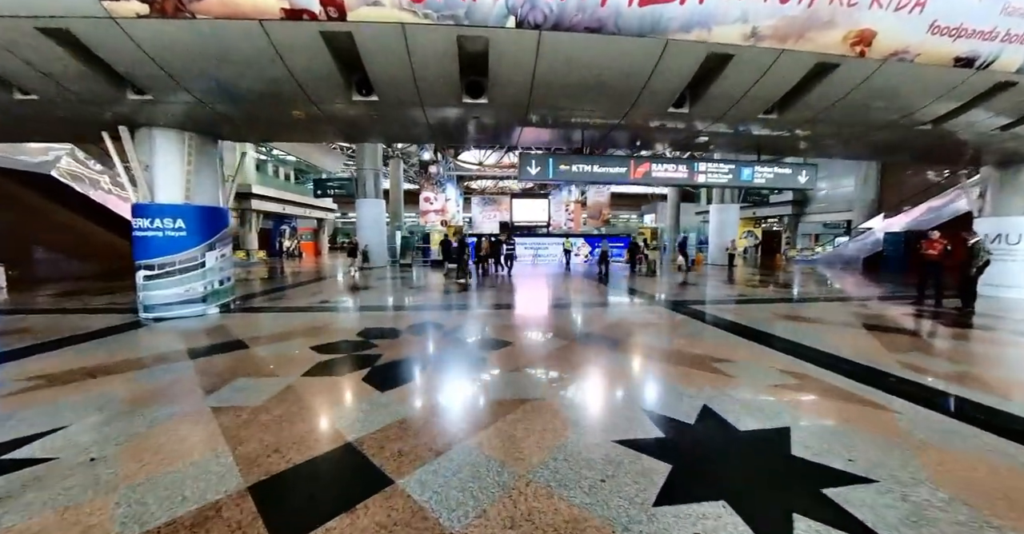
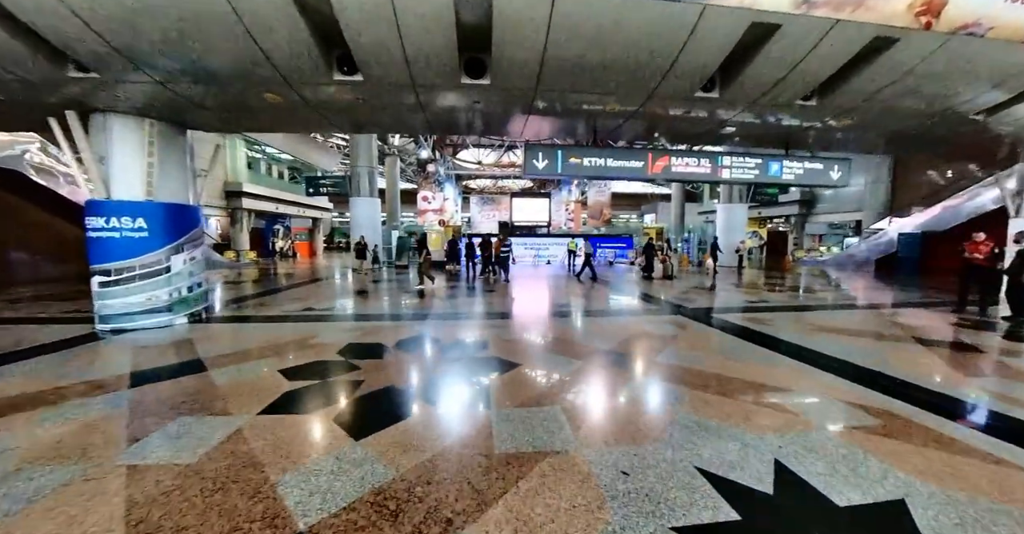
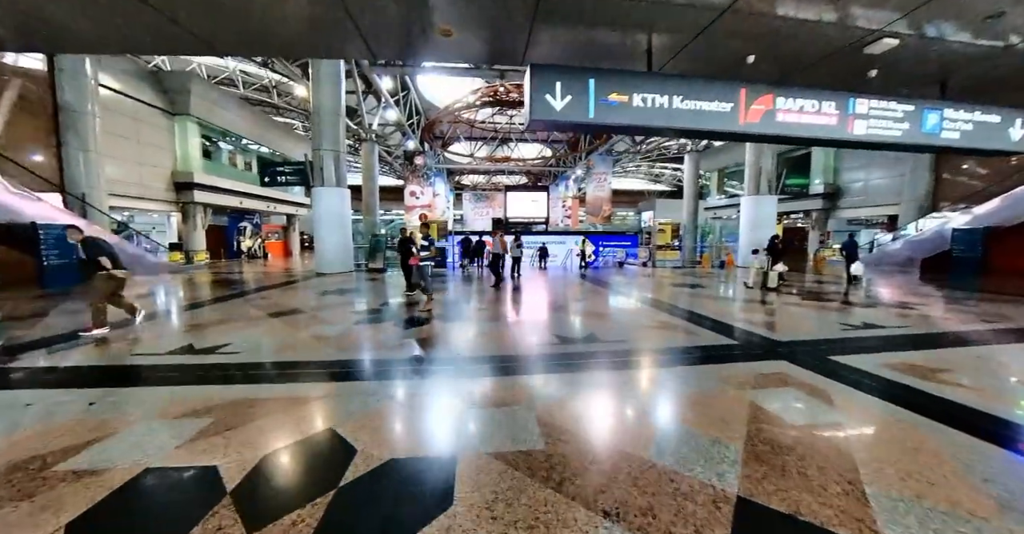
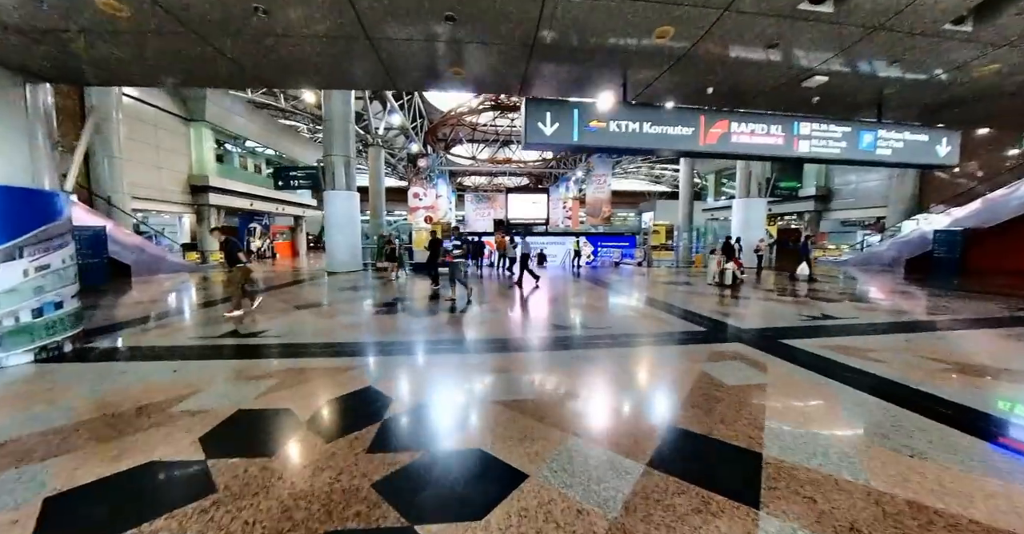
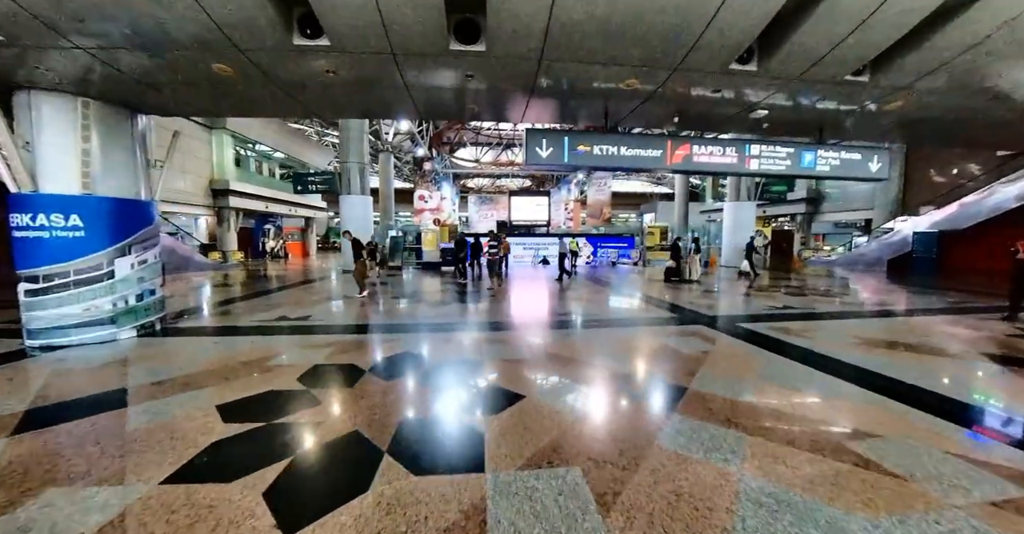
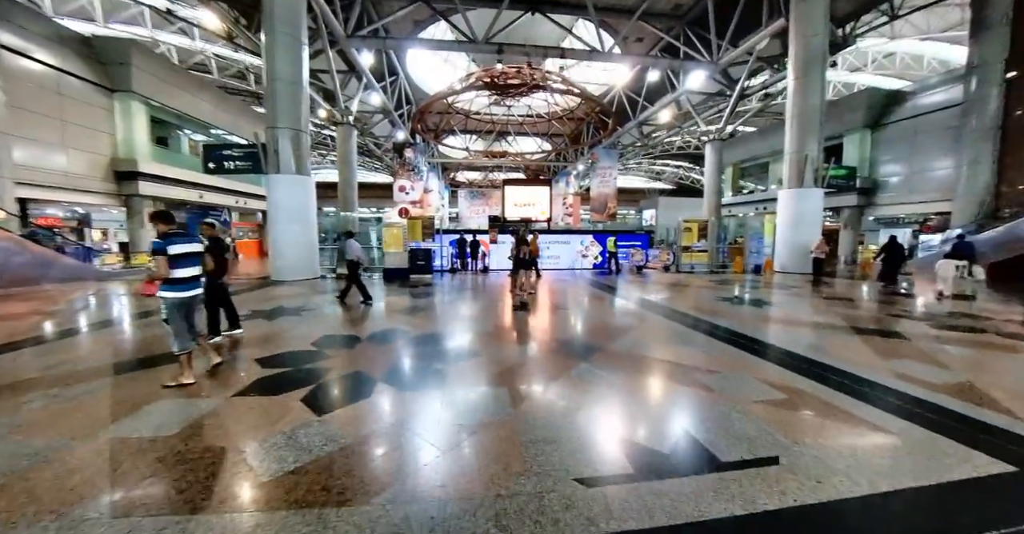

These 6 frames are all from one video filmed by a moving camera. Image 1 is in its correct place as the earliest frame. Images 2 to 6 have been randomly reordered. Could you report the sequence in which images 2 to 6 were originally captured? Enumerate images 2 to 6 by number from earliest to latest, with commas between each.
2, 5, 4, 3, 6
